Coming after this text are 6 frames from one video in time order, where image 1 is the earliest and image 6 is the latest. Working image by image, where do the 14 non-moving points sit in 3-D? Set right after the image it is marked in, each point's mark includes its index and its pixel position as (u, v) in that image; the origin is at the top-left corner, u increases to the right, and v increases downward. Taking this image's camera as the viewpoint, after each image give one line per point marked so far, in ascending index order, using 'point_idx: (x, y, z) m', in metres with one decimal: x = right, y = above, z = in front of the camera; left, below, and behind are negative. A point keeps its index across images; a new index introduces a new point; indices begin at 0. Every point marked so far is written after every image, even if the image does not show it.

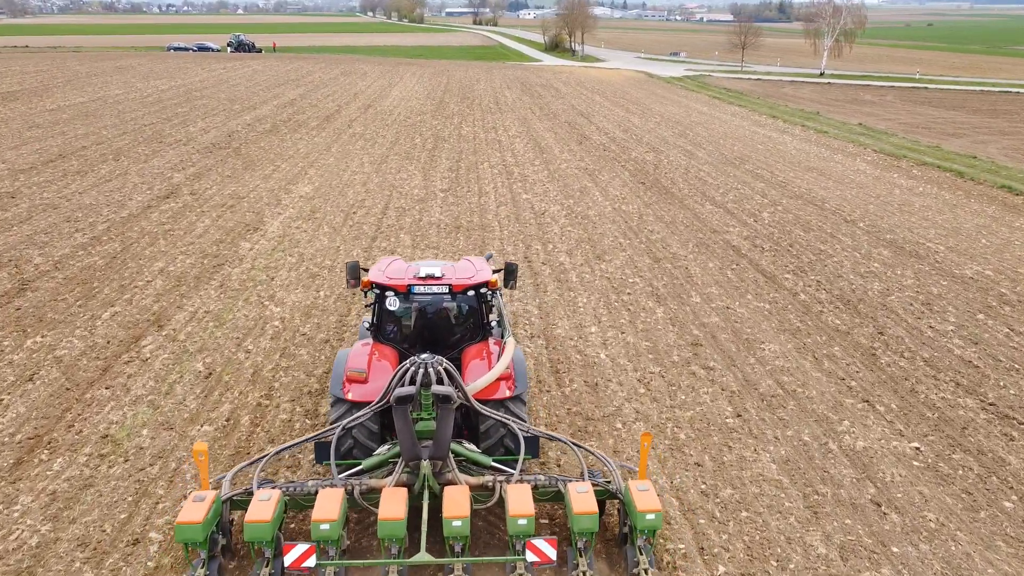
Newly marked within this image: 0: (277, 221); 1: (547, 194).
0: (-4.1, +1.1, +14.4) m
1: (+0.8, +1.9, +17.0) m
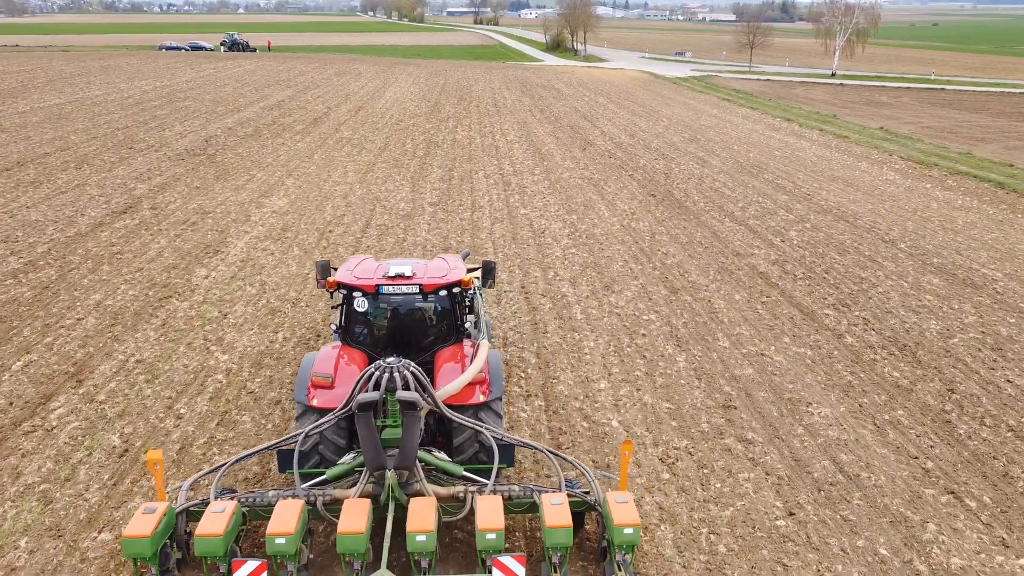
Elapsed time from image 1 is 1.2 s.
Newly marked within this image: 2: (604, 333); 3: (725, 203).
0: (-4.2, +0.7, +12.7) m
1: (+0.7, +1.5, +15.3) m
2: (+1.1, -0.5, +9.4) m
3: (+4.2, +1.7, +16.0) m
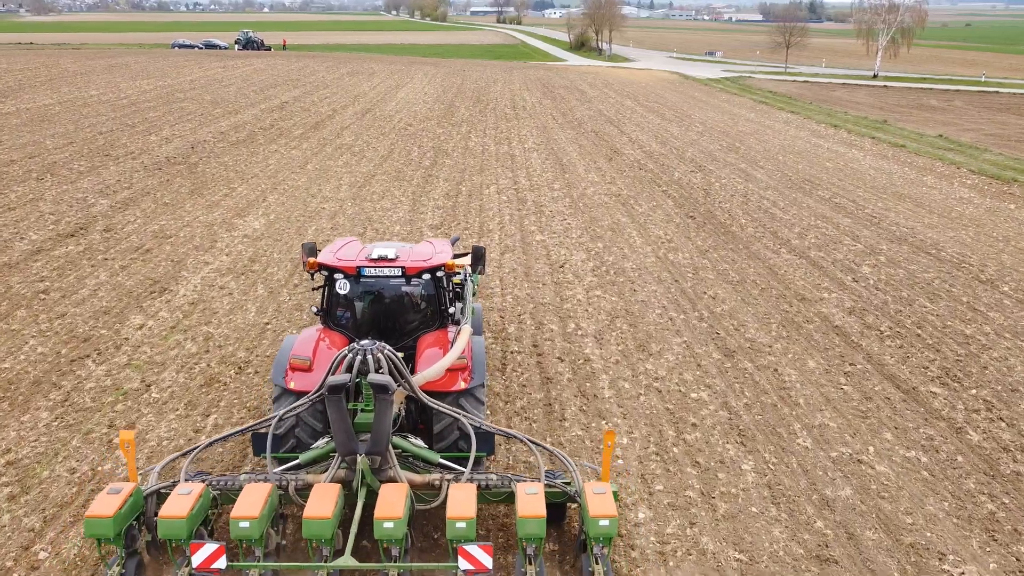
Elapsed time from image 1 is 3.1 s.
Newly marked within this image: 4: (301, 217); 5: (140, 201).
0: (-4.0, +0.1, +10.5) m
1: (+0.9, +0.8, +13.0) m
2: (+1.1, -1.2, +7.1) m
3: (+4.4, +1.0, +13.6) m
4: (-3.5, +1.2, +13.8) m
5: (-6.7, +1.6, +14.7) m
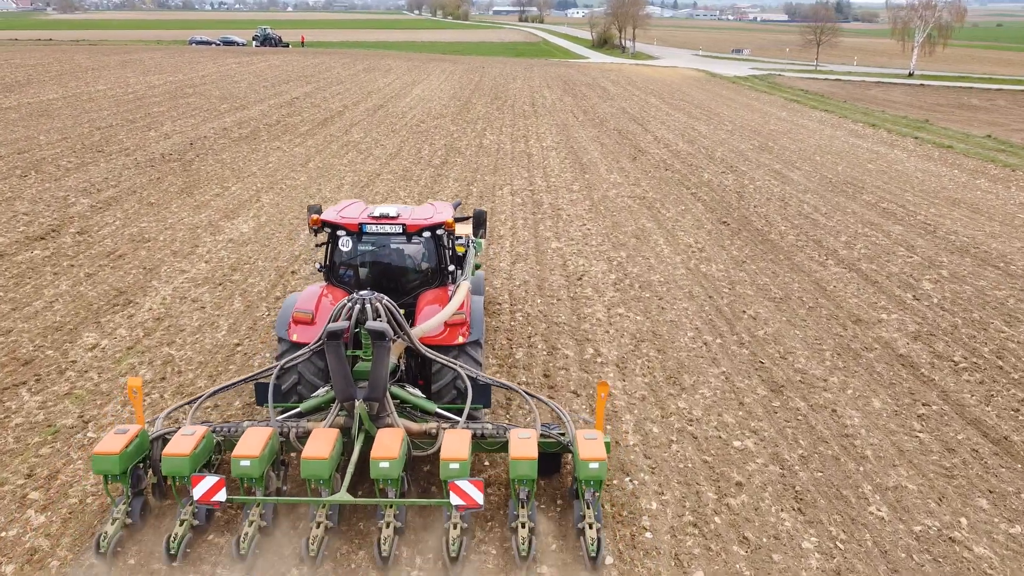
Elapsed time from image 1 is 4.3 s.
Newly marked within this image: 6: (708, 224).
0: (-3.9, -0.1, +9.3) m
1: (+1.1, +0.7, +11.6) m
2: (+1.1, -1.3, +5.8) m
3: (+4.6, +0.8, +12.2) m
4: (-3.3, +1.1, +12.6) m
5: (-6.4, +1.4, +13.6) m
6: (+3.0, +1.0, +12.7) m
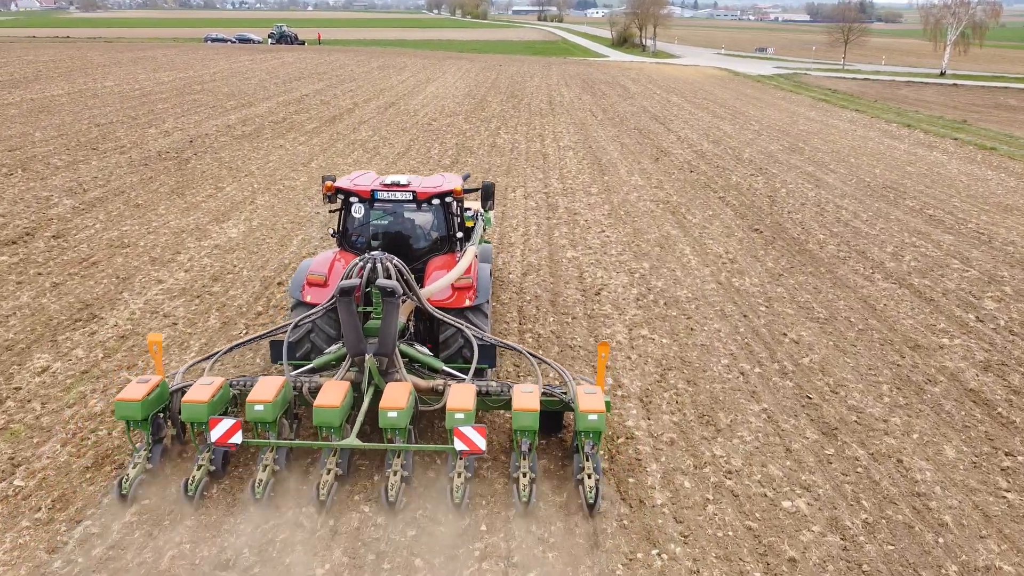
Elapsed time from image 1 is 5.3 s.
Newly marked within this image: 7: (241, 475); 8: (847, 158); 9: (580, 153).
0: (-3.8, -0.2, +8.4) m
1: (+1.3, +0.5, +10.6) m
2: (+1.1, -1.5, +4.7) m
3: (+4.8, +0.6, +11.1) m
4: (-3.1, +0.9, +11.6) m
5: (-6.2, +1.3, +12.7) m
6: (+3.2, +0.8, +11.6) m
7: (-1.8, -1.2, +5.4) m
8: (+7.5, +2.9, +18.3) m
9: (+1.5, +3.0, +17.9) m
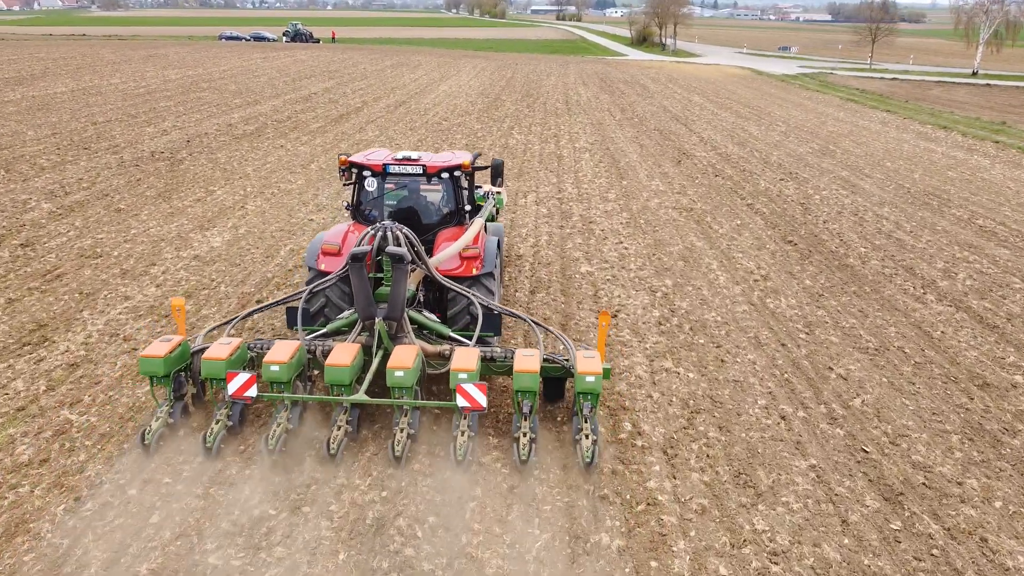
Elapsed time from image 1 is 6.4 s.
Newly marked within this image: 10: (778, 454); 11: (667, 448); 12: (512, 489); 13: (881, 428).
0: (-3.8, -0.4, +7.5) m
1: (+1.3, +0.3, +9.6) m
2: (+1.1, -1.7, +3.7) m
3: (+4.9, +0.3, +10.0) m
4: (-3.0, +0.7, +10.7) m
5: (-6.1, +1.2, +11.8) m
6: (+3.3, +0.6, +10.6) m
7: (-1.8, -1.4, +4.5) m
8: (+7.7, +2.7, +17.2) m
9: (+1.8, +2.7, +16.9) m
10: (+1.8, -1.1, +5.5) m
11: (+1.1, -1.1, +5.6) m
12: (0.0, -1.2, +5.2) m
13: (+2.7, -1.0, +5.9) m
